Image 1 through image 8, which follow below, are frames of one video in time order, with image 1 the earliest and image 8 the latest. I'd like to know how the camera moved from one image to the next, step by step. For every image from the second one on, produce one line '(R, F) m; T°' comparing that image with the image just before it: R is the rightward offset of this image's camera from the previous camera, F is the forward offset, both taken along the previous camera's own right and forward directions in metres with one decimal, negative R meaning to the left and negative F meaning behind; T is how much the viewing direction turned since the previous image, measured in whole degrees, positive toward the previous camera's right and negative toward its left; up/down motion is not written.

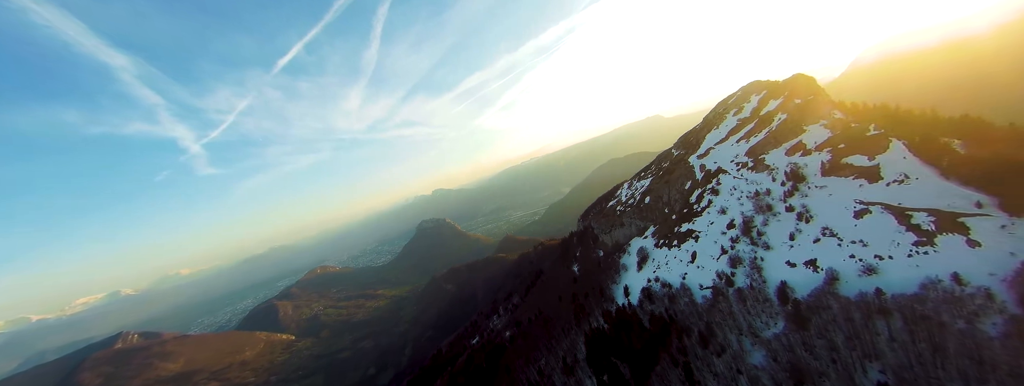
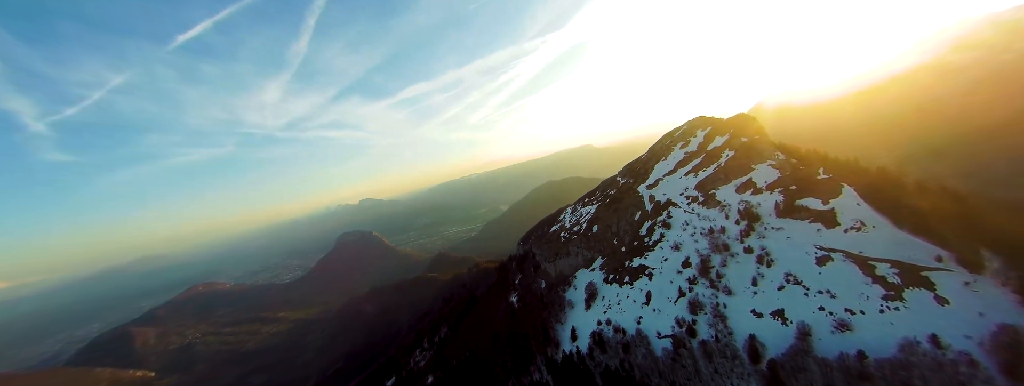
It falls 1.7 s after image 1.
(-0.2, +6.3) m; +11°
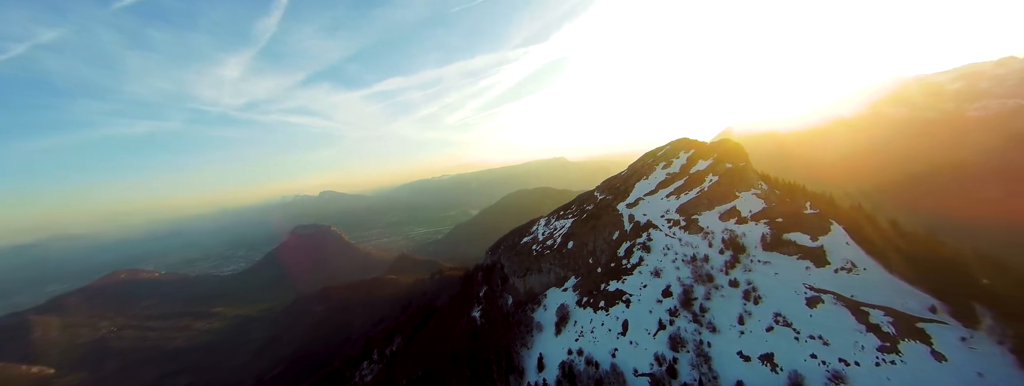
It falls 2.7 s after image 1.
(-0.4, +3.5) m; +5°
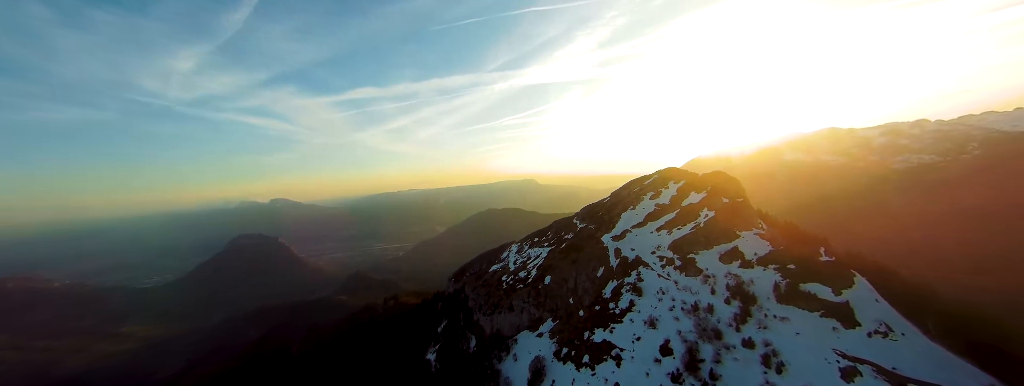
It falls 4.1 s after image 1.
(-0.5, +5.7) m; +5°
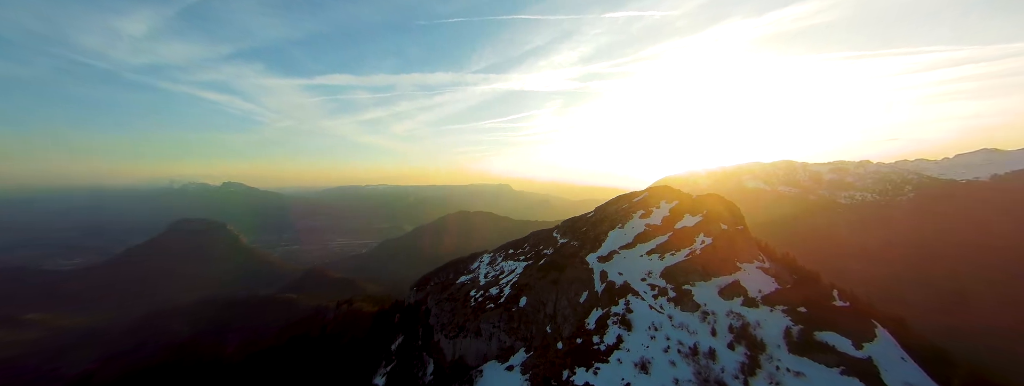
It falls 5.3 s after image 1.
(-0.6, +4.6) m; +5°
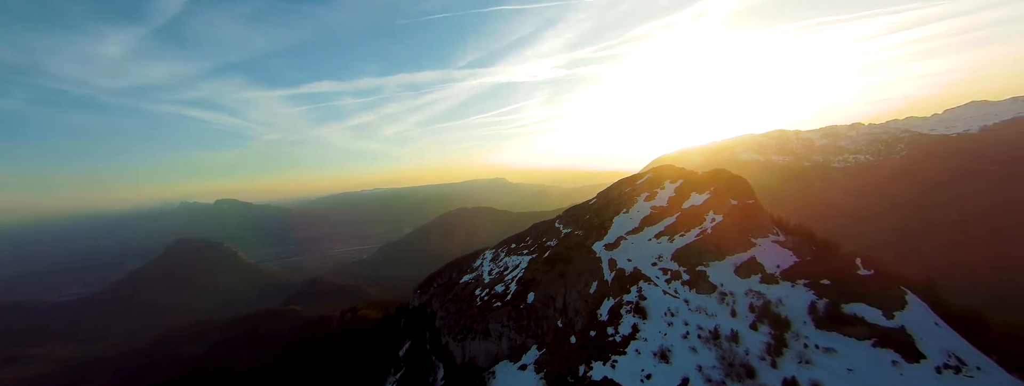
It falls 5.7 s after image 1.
(-0.1, +1.5) m; 0°
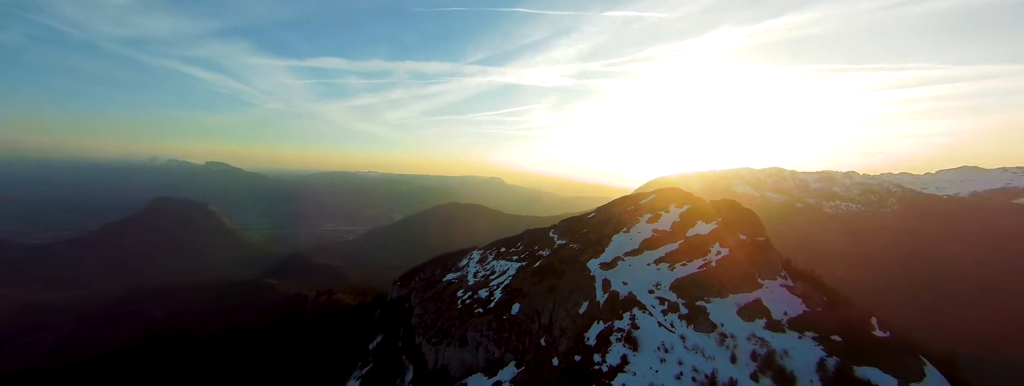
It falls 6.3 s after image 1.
(-0.4, +2.0) m; +1°
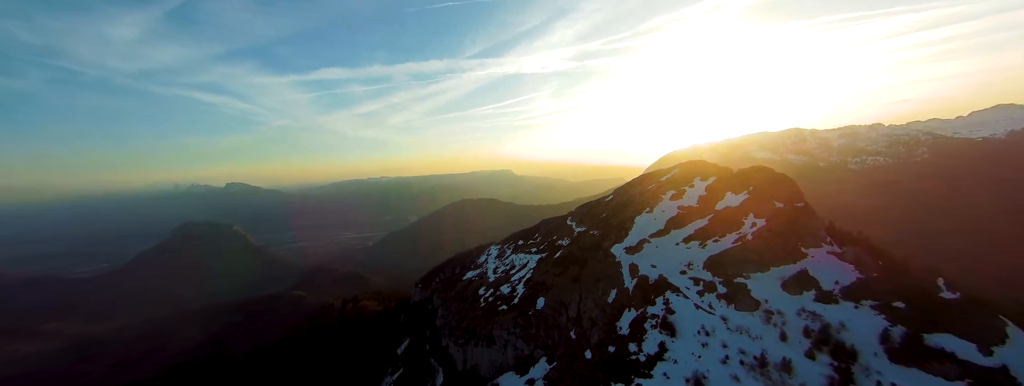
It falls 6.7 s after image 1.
(0.0, +1.4) m; -2°
